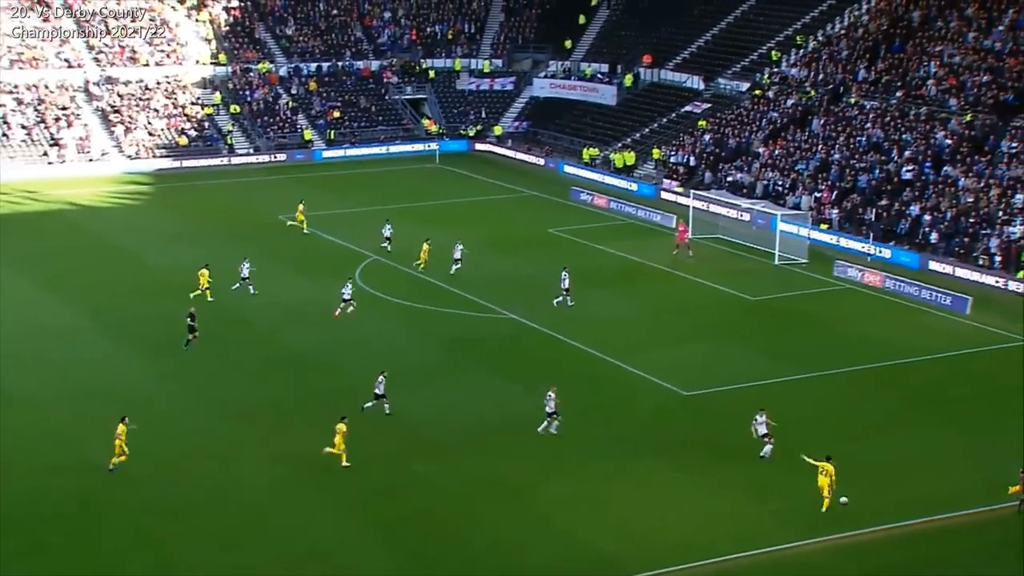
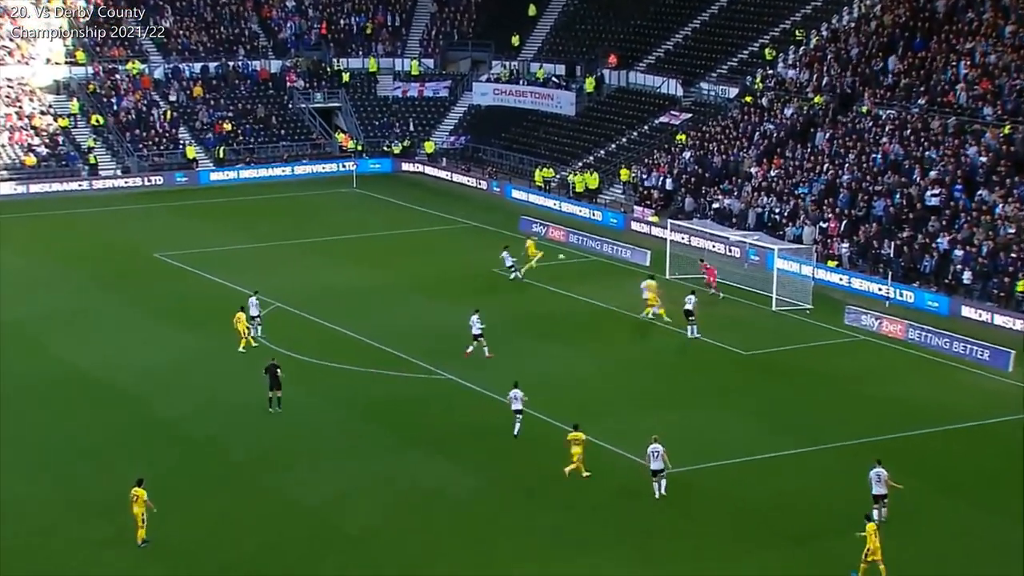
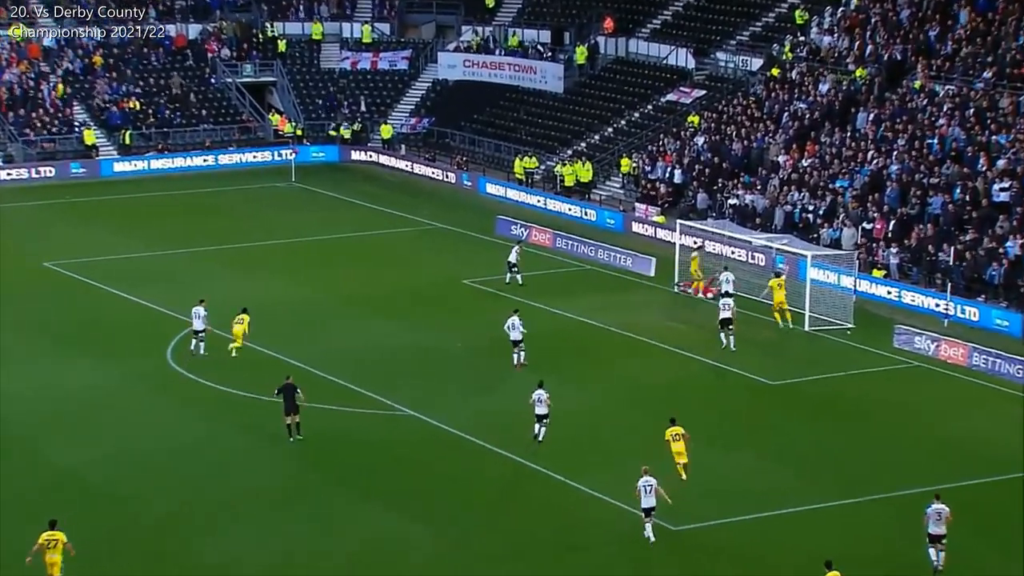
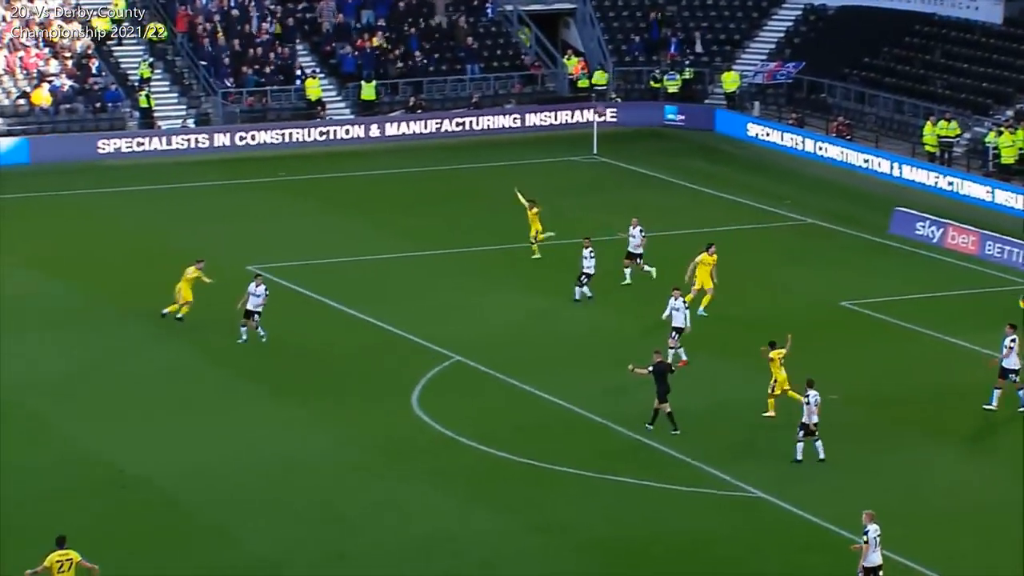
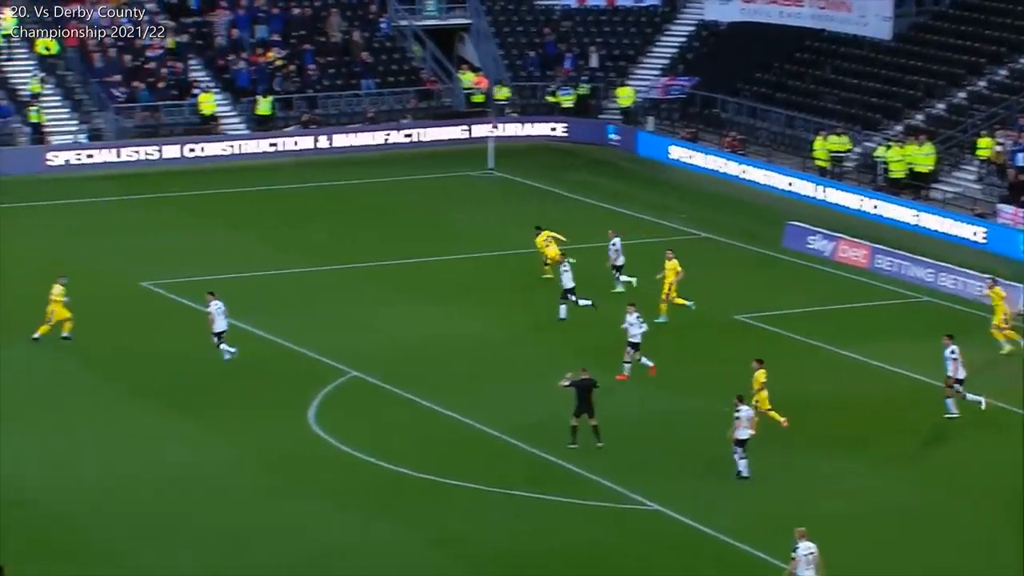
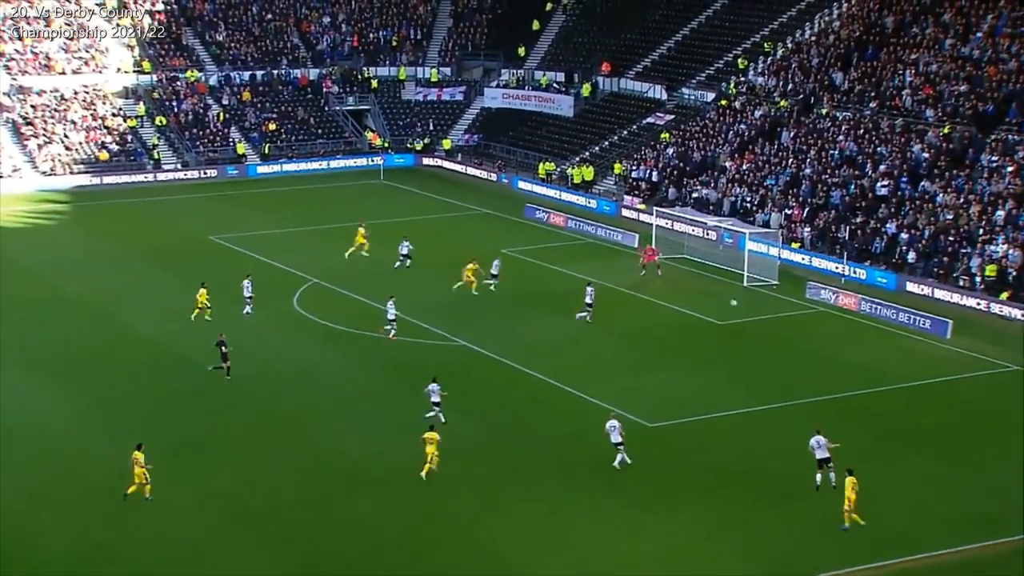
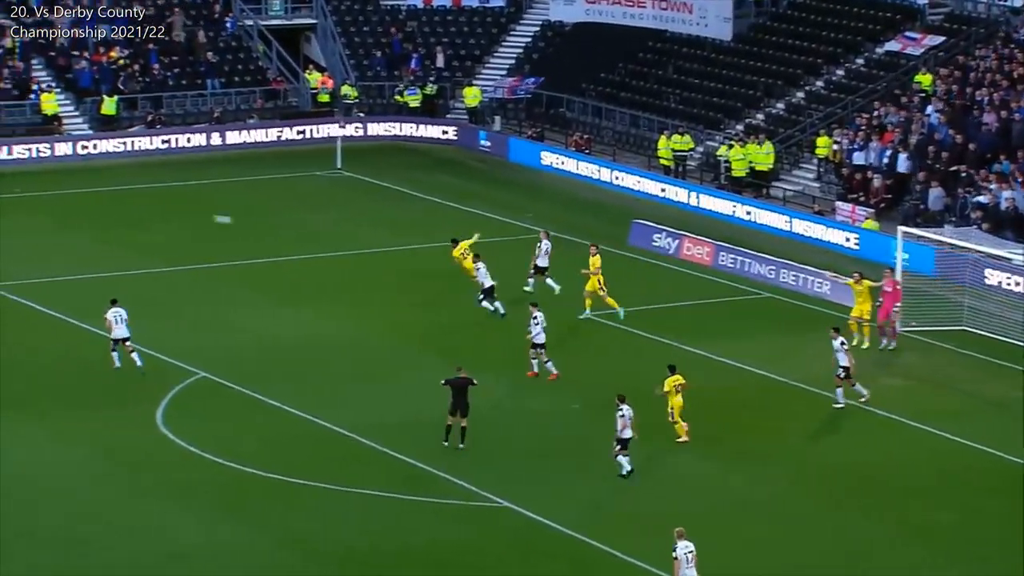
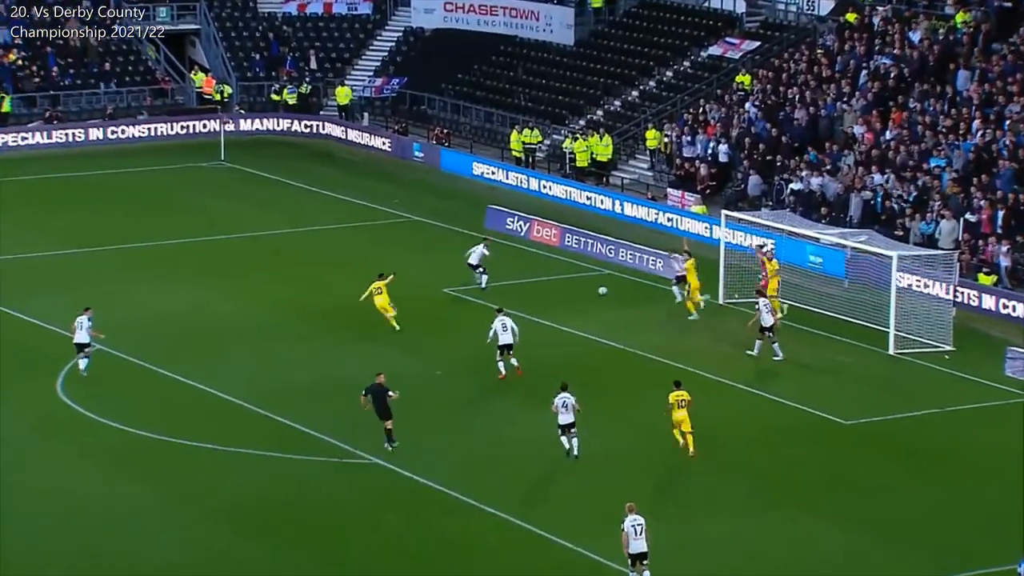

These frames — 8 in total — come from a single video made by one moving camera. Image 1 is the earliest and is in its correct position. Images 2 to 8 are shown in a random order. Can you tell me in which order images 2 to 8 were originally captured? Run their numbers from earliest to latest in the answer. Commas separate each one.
6, 2, 3, 8, 7, 5, 4
